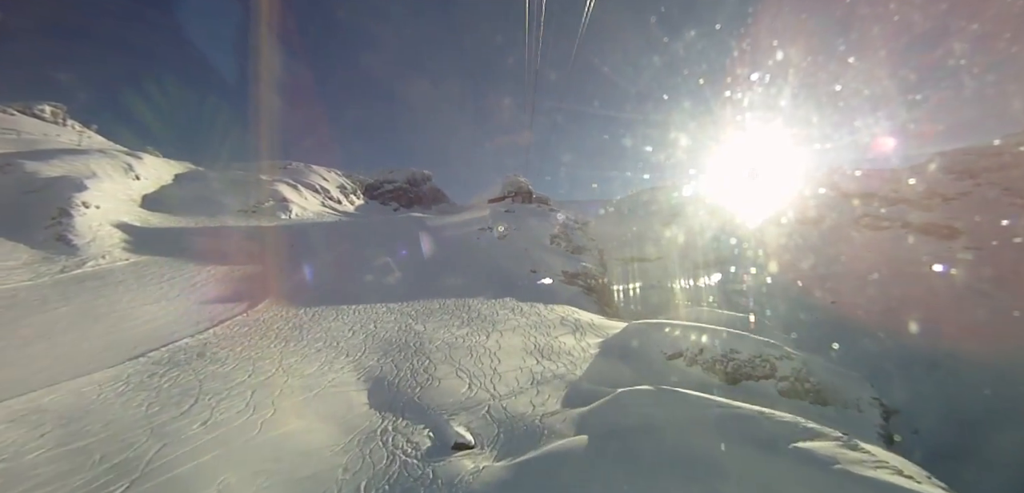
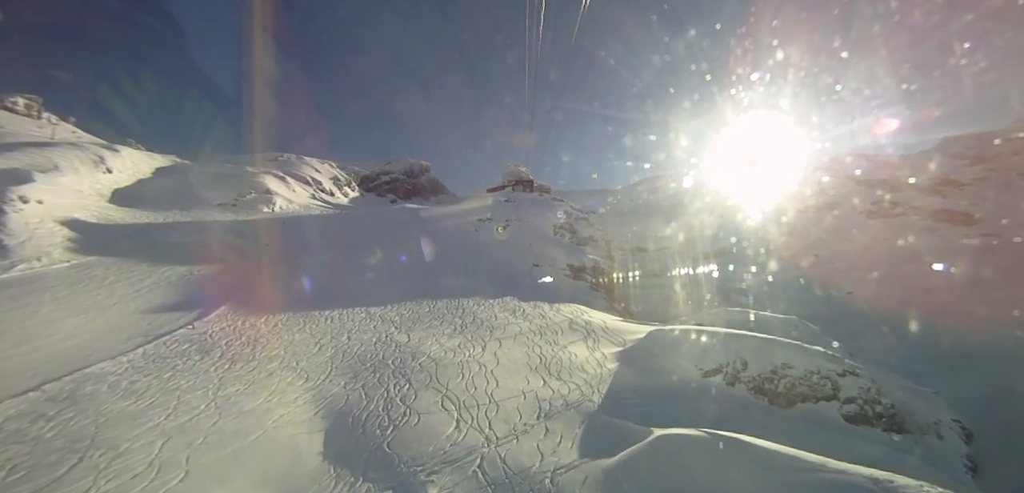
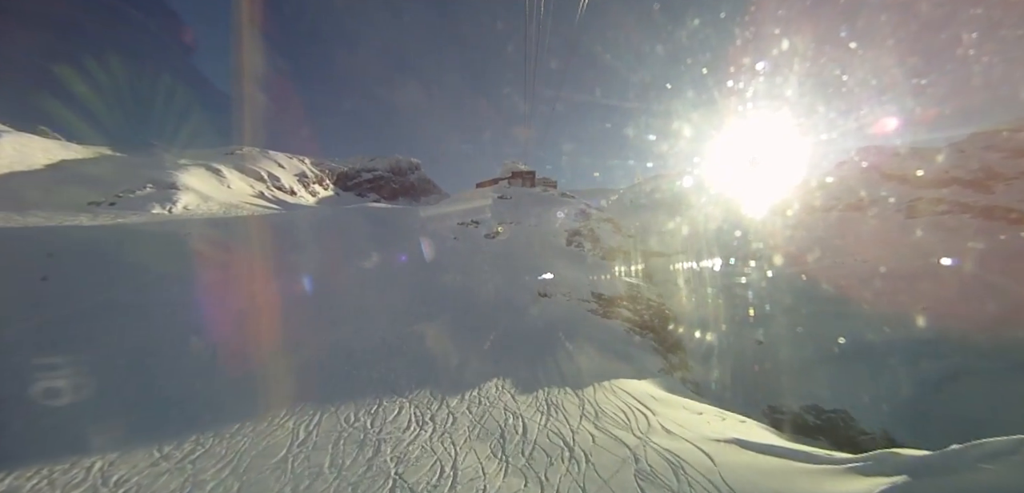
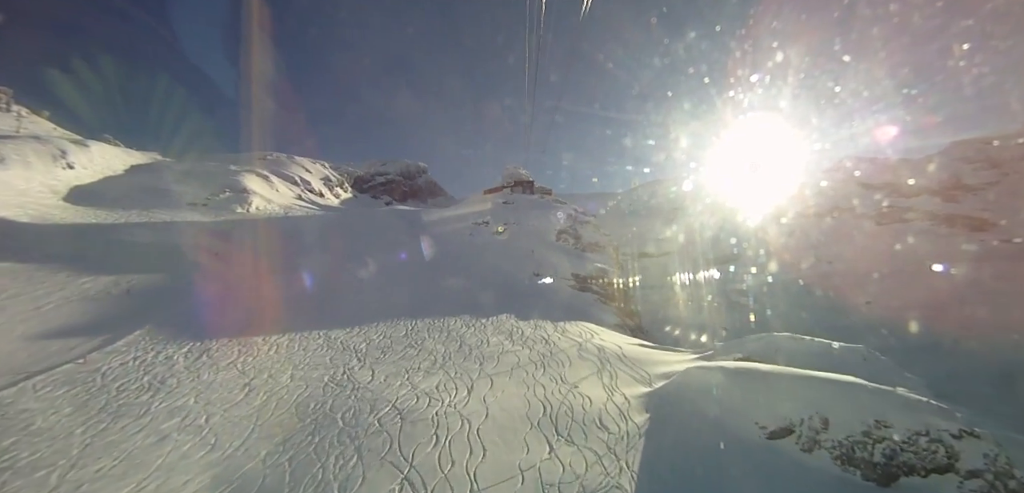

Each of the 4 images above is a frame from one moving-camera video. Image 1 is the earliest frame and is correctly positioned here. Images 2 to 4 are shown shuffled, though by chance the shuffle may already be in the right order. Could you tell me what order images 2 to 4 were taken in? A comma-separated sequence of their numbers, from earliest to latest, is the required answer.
2, 4, 3
